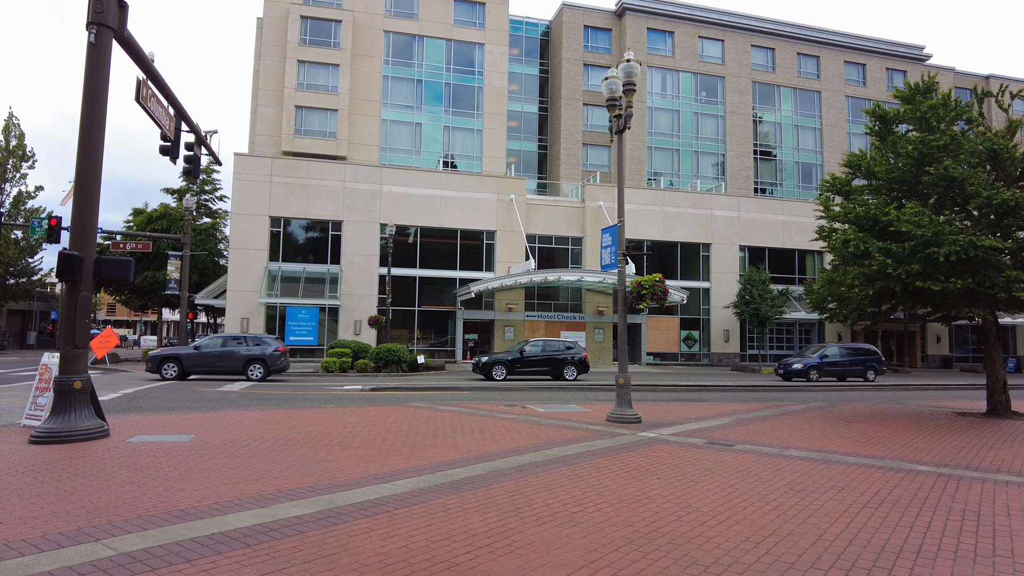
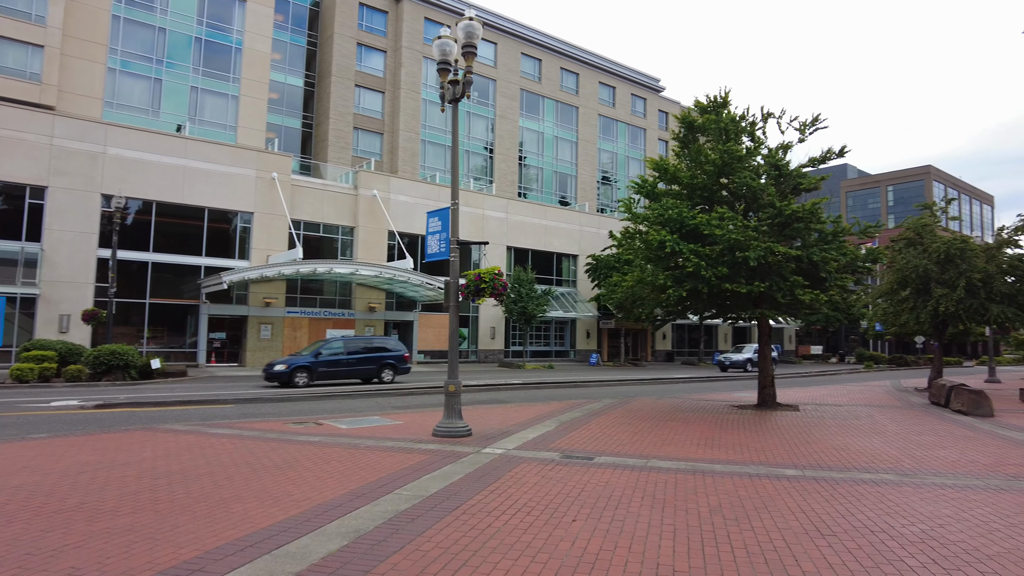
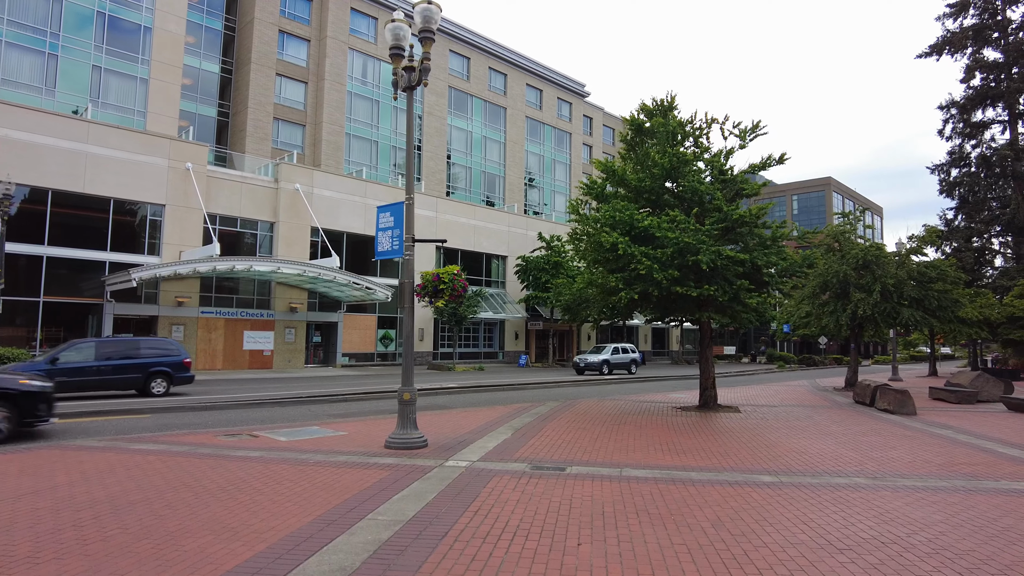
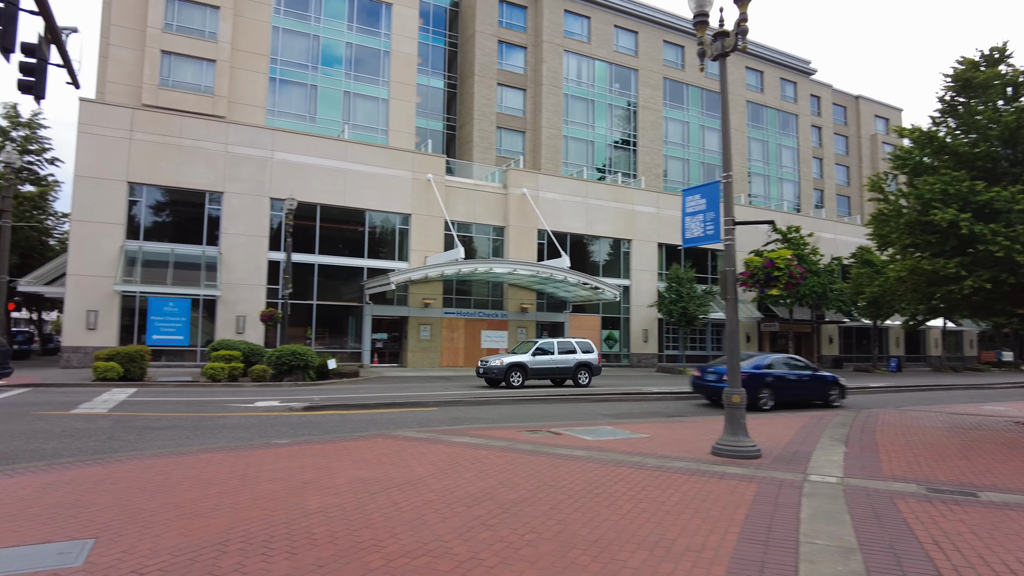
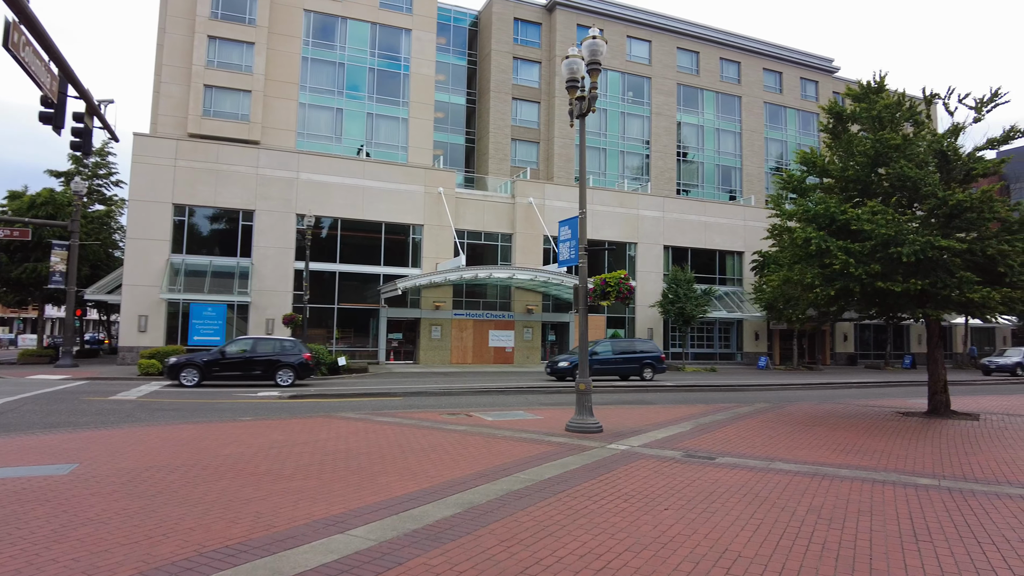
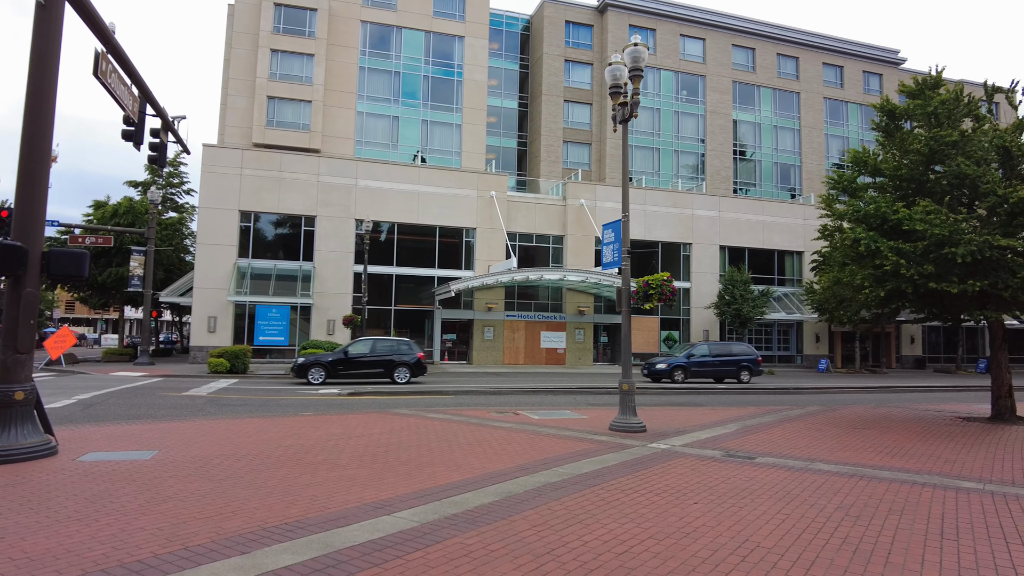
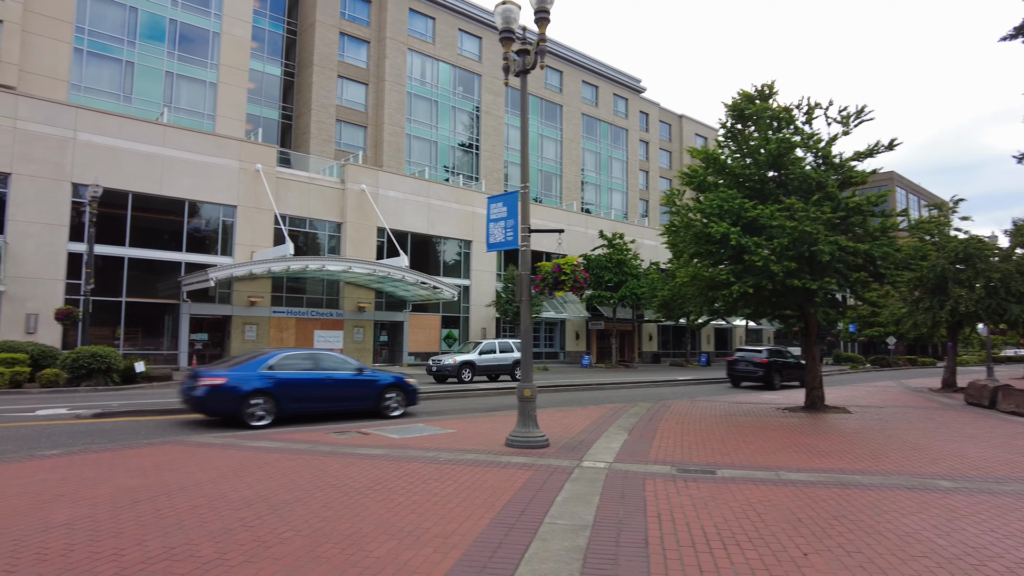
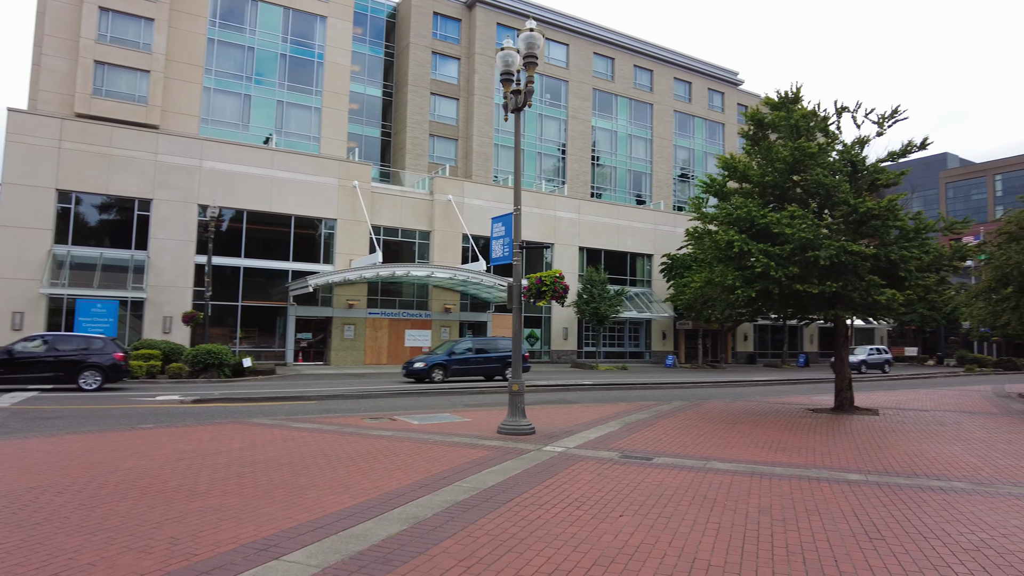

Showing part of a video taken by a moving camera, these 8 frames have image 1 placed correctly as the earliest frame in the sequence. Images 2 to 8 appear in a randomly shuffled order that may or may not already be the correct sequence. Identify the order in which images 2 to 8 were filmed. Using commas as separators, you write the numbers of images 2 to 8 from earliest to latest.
6, 5, 8, 2, 3, 7, 4
